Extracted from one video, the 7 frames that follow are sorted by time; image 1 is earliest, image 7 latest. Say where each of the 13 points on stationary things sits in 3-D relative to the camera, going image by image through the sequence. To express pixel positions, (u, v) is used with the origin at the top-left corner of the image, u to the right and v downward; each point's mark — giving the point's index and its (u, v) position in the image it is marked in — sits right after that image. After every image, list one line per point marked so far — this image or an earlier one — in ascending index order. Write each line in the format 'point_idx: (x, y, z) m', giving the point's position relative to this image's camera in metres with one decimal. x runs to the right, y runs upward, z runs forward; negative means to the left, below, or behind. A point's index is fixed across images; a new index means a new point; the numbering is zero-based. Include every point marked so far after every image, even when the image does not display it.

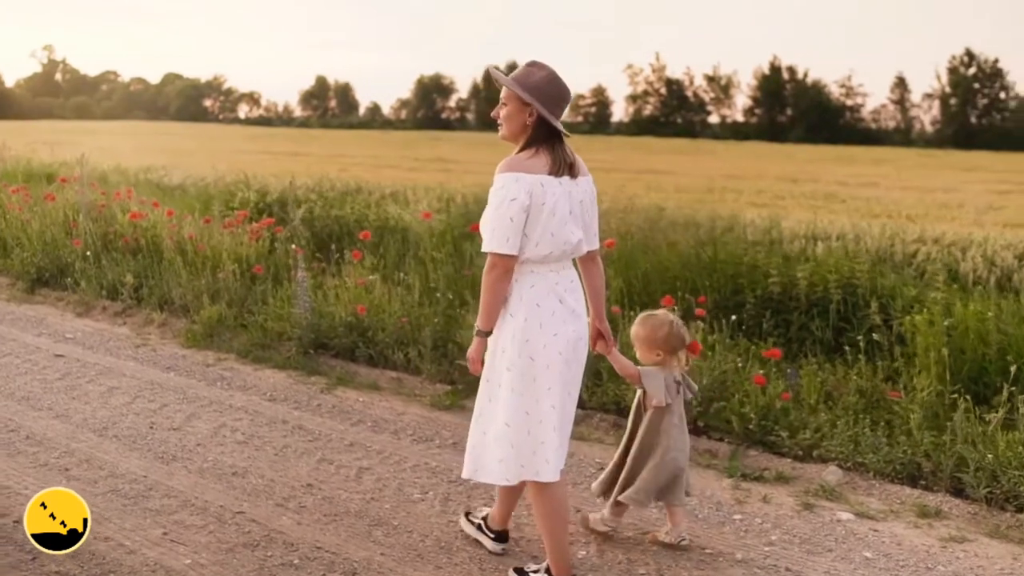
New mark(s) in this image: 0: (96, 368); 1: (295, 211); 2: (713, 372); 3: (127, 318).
0: (-2.4, -0.5, +6.4) m
1: (-2.0, +0.7, +9.7) m
2: (+1.1, -0.5, +5.6) m
3: (-2.8, -0.2, +8.0) m
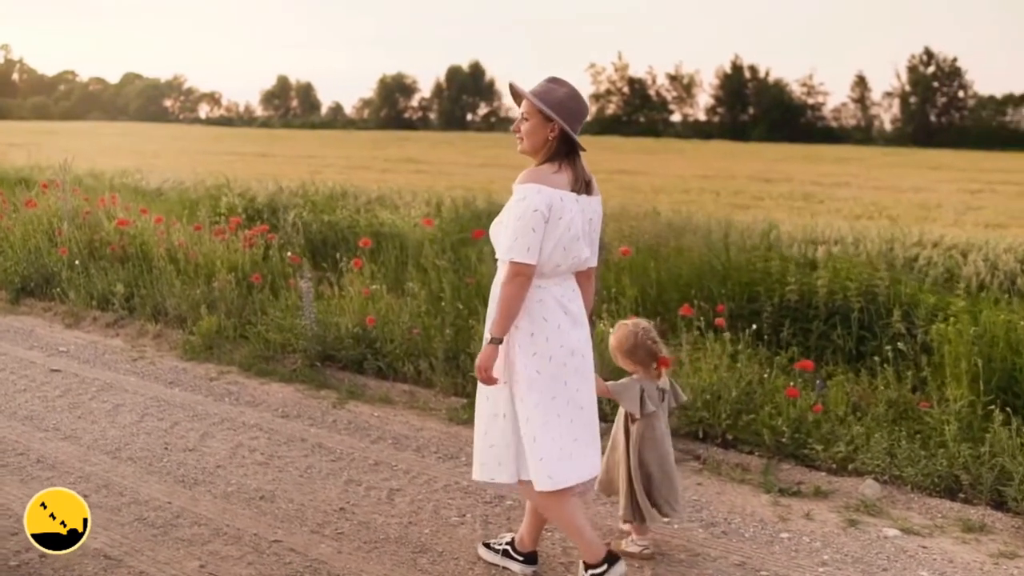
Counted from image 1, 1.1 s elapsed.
0: (-2.4, -0.5, +6.2) m
1: (-2.0, +0.6, +9.5) m
2: (+1.2, -0.5, +5.5) m
3: (-2.8, -0.3, +7.8) m
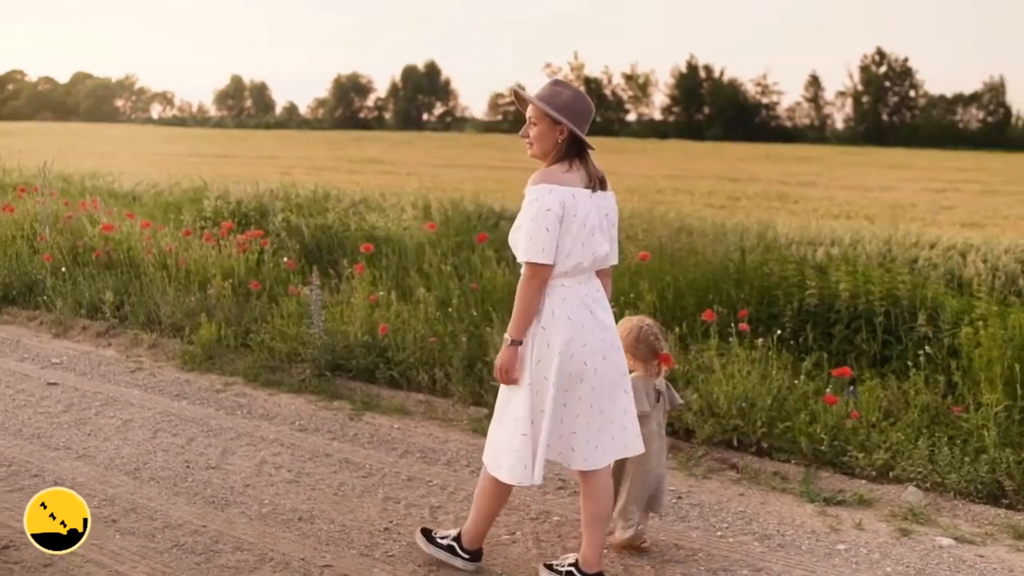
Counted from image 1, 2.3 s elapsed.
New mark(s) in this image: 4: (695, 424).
0: (-2.2, -0.6, +5.9) m
1: (-2.0, +0.6, +9.2) m
2: (+1.3, -0.5, +5.4) m
3: (-2.8, -0.4, +7.5) m
4: (+0.9, -0.7, +5.3) m
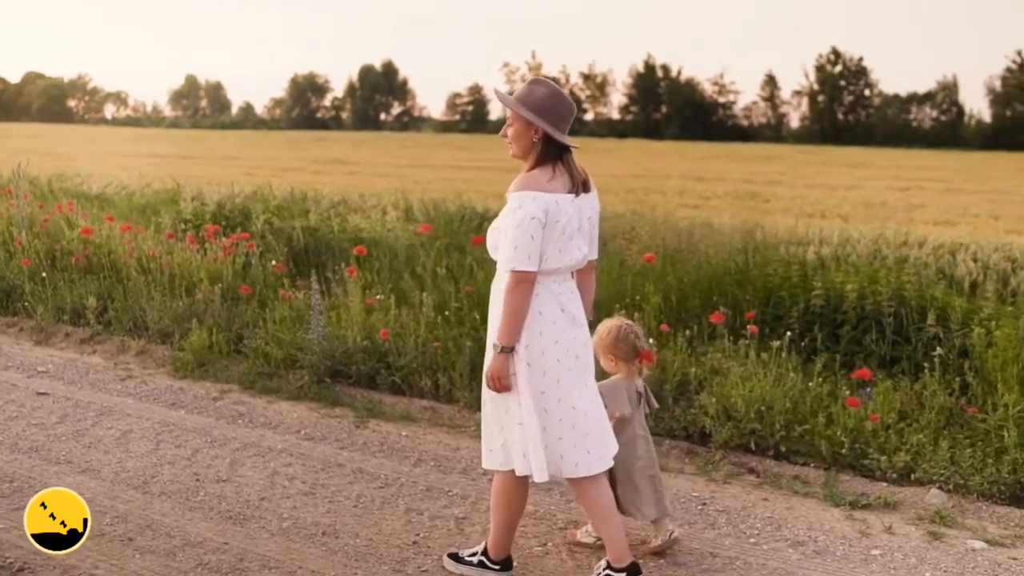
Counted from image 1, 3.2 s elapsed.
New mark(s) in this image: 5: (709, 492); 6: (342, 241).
0: (-2.2, -0.6, +5.7) m
1: (-2.1, +0.6, +9.1) m
2: (+1.4, -0.5, +5.3) m
3: (-2.8, -0.4, +7.3) m
4: (+1.0, -0.7, +5.3) m
5: (+0.9, -0.9, +4.8) m
6: (-1.4, +0.4, +8.6) m
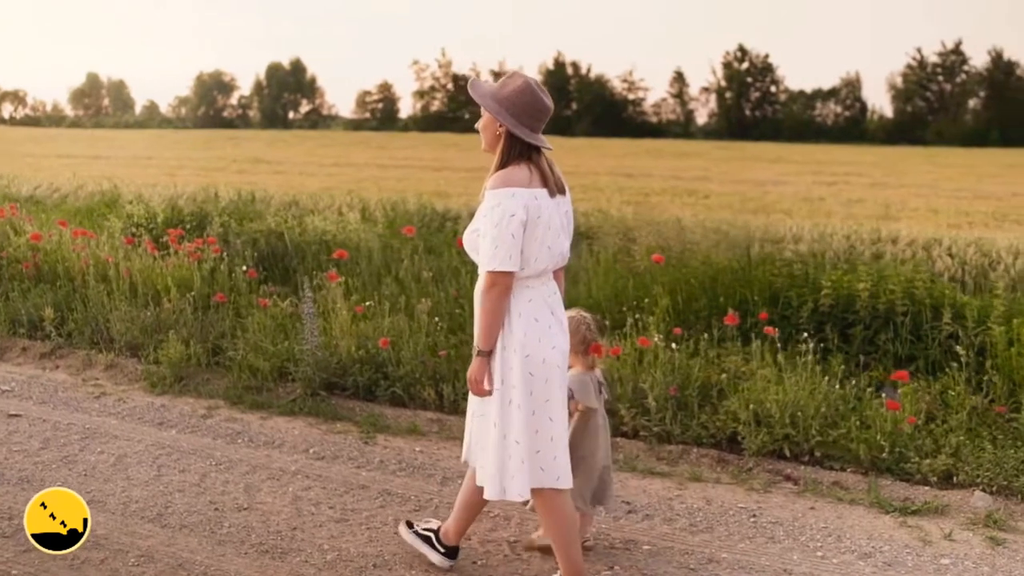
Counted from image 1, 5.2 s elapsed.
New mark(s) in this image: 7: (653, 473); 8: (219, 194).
0: (-2.1, -0.7, +5.3) m
1: (-2.3, +0.5, +8.6) m
2: (+1.5, -0.5, +5.2) m
3: (-2.8, -0.5, +6.8) m
4: (+1.1, -0.7, +5.1) m
5: (+1.0, -0.9, +4.6) m
6: (-1.5, +0.3, +8.2) m
7: (+0.6, -0.8, +4.9) m
8: (-2.4, +0.8, +8.9) m
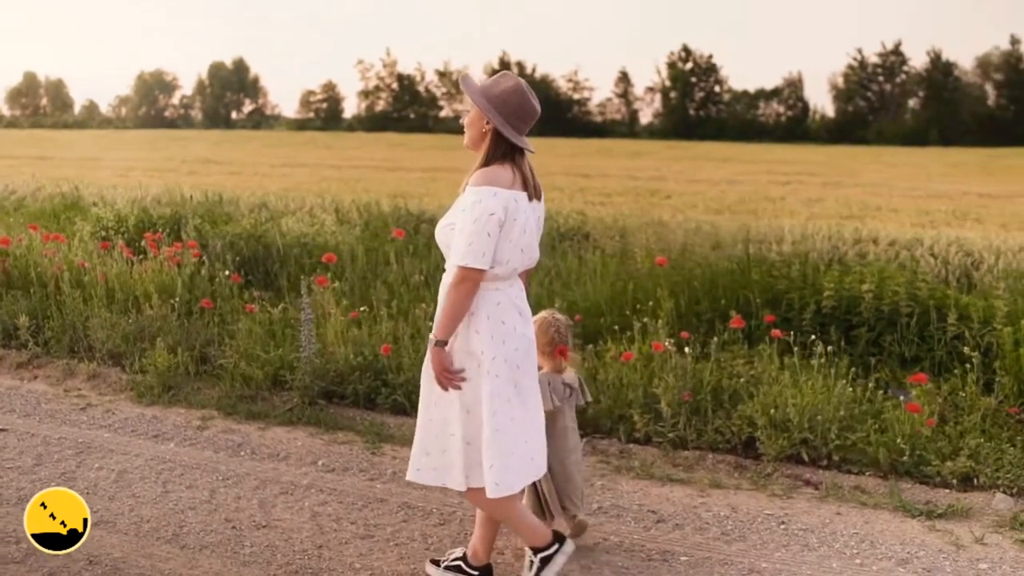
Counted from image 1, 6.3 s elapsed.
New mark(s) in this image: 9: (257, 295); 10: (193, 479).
0: (-2.1, -0.7, +5.0) m
1: (-2.5, +0.5, +8.3) m
2: (+1.5, -0.5, +5.1) m
3: (-2.9, -0.5, +6.5) m
4: (+1.2, -0.7, +5.0) m
5: (+1.1, -0.9, +4.5) m
6: (-1.6, +0.3, +8.0) m
7: (+0.7, -0.9, +4.8) m
8: (-2.5, +0.7, +8.6) m
9: (-1.7, 0.0, +7.3) m
10: (-1.3, -0.8, +4.6) m
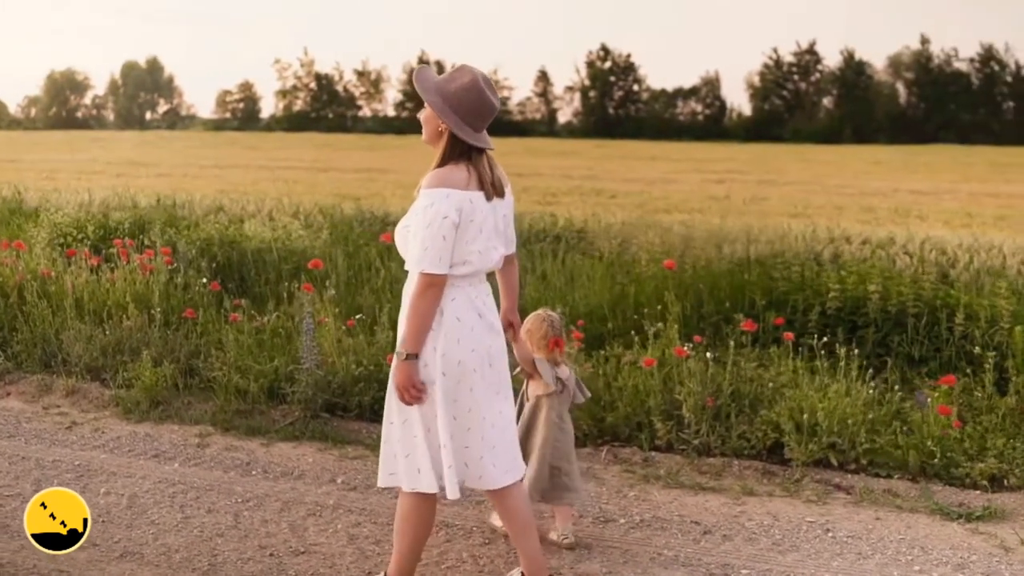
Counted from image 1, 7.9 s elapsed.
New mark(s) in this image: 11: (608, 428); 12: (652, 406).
0: (-1.9, -0.8, +4.7) m
1: (-2.6, +0.4, +8.0) m
2: (+1.6, -0.6, +5.1) m
3: (-2.8, -0.6, +6.1) m
4: (+1.3, -0.7, +4.9) m
5: (+1.3, -0.9, +4.4) m
6: (-1.8, +0.2, +7.7) m
7: (+0.8, -0.9, +4.7) m
8: (-2.7, +0.7, +8.3) m
9: (-1.8, -0.1, +7.0) m
10: (-1.2, -0.9, +4.3) m
11: (+0.5, -0.7, +5.2) m
12: (+0.7, -0.6, +5.2) m
